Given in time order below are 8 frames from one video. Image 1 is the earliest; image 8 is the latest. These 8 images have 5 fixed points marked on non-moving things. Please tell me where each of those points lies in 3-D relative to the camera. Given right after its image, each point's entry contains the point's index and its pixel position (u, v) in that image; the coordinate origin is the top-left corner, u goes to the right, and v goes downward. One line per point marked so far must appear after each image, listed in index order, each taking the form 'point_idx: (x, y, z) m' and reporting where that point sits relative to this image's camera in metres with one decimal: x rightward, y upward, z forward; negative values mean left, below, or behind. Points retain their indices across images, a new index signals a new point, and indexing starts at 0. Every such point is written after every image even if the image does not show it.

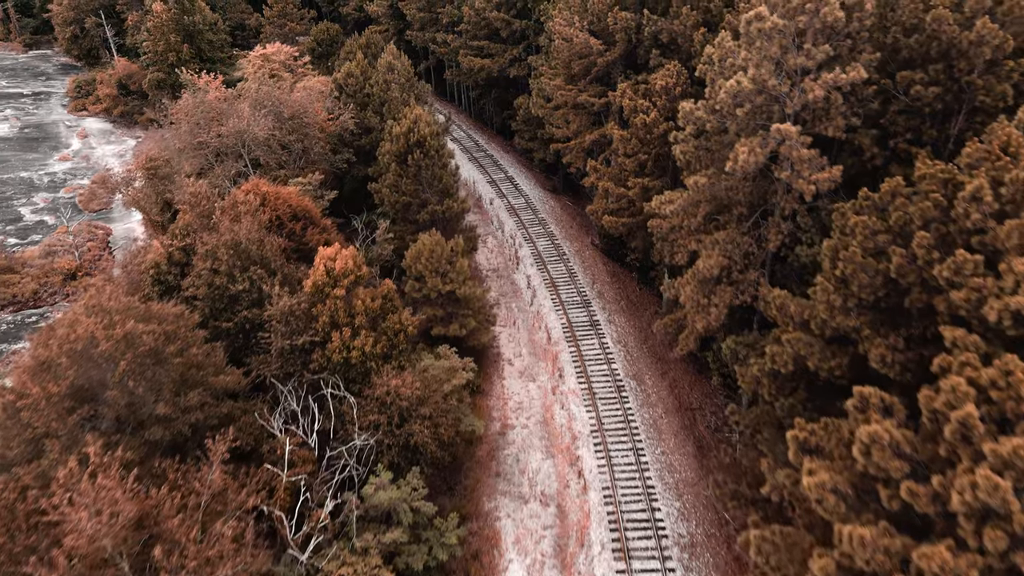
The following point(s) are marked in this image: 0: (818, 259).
0: (+7.8, +0.7, +18.8) m
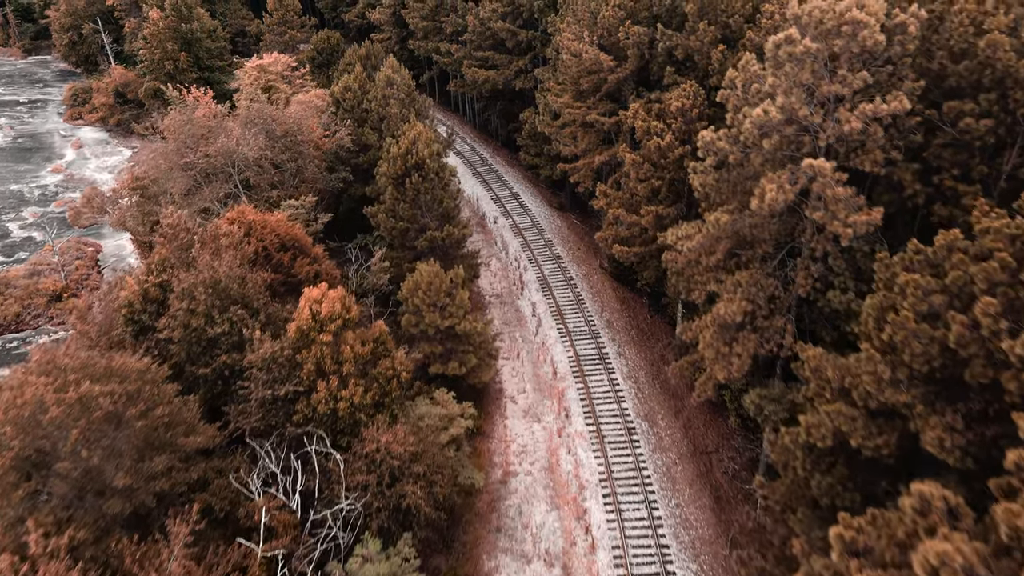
0: (+7.8, -0.4, +17.0) m
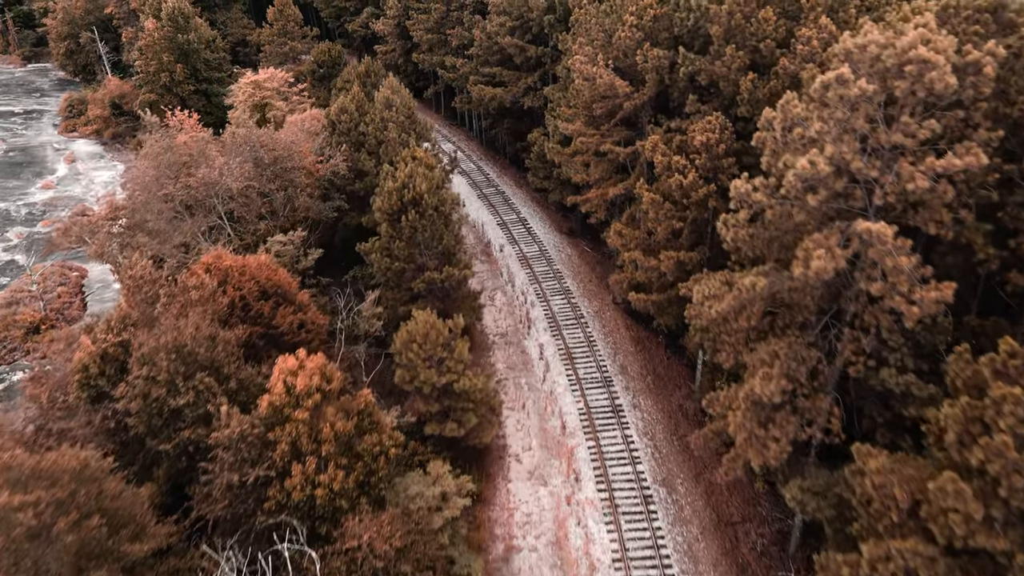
0: (+7.9, -2.0, +14.5) m
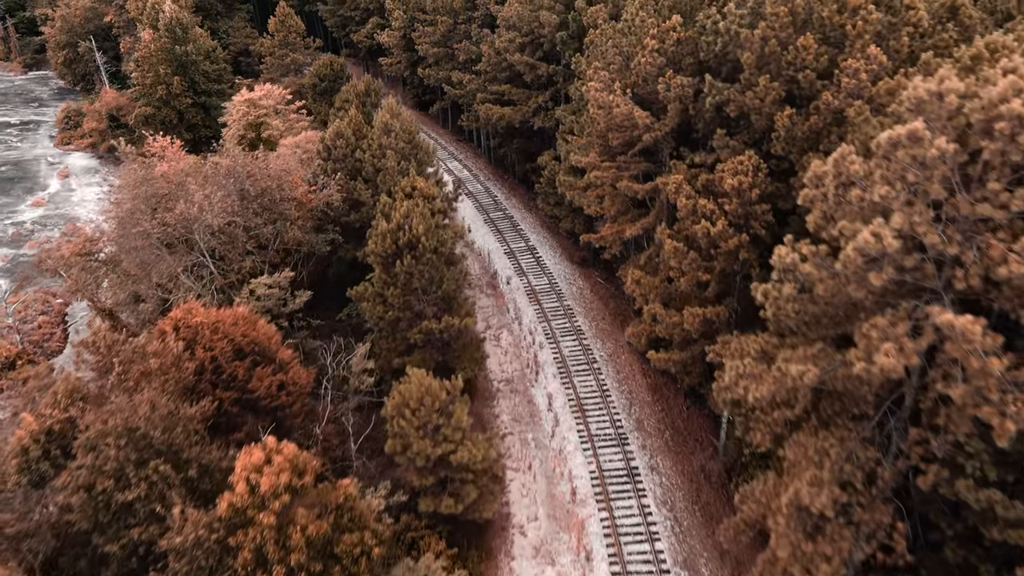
0: (+7.9, -3.6, +12.0) m
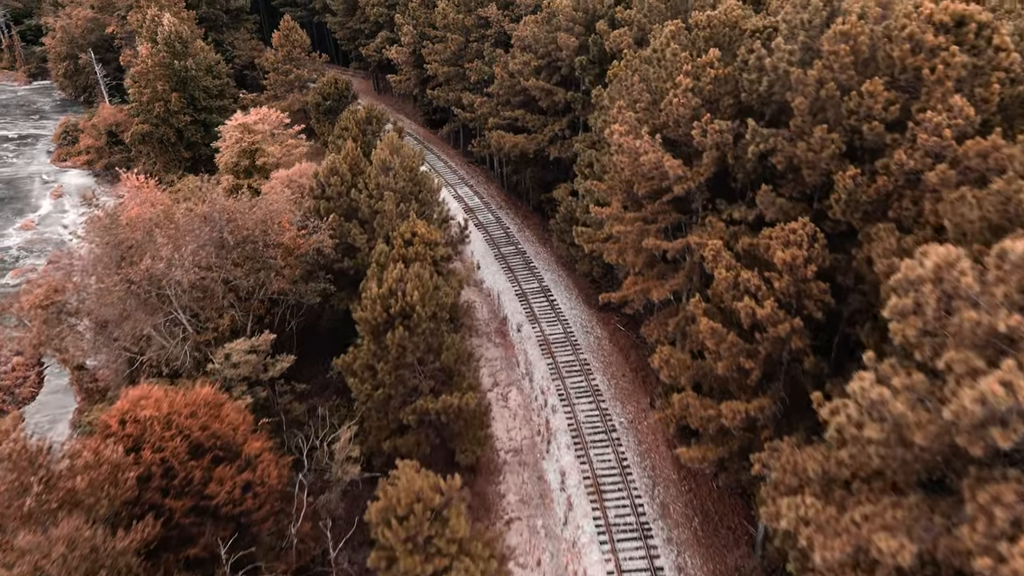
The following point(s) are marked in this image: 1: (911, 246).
0: (+7.9, -5.7, +8.8) m
1: (+8.1, +0.9, +15.0) m
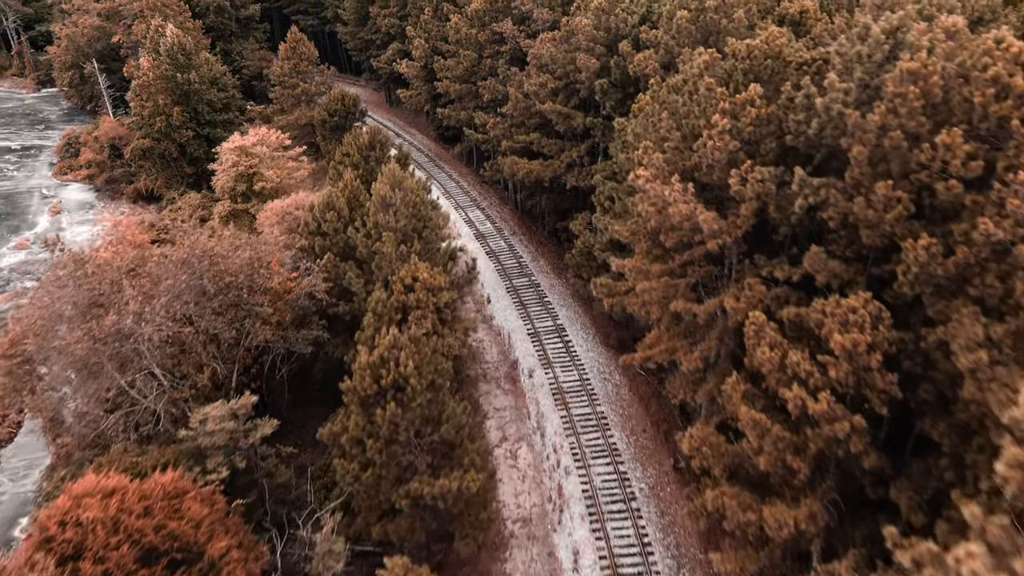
0: (+7.8, -7.4, +6.2) m
1: (+8.2, -0.8, +12.4) m
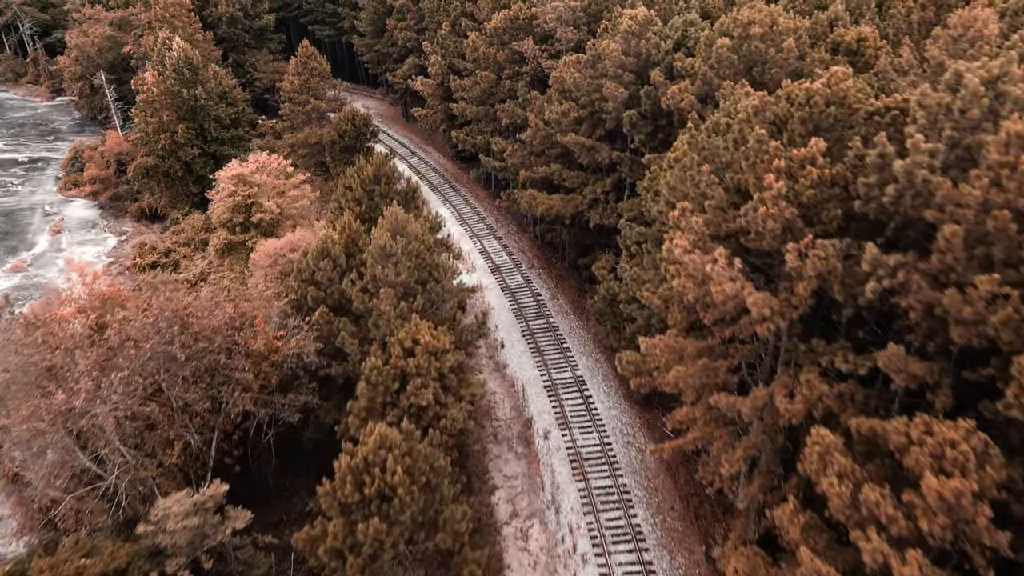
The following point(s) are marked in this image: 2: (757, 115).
0: (+7.5, -9.2, +3.2) m
1: (+8.2, -2.7, +9.4) m
2: (+5.6, +3.9, +16.8) m
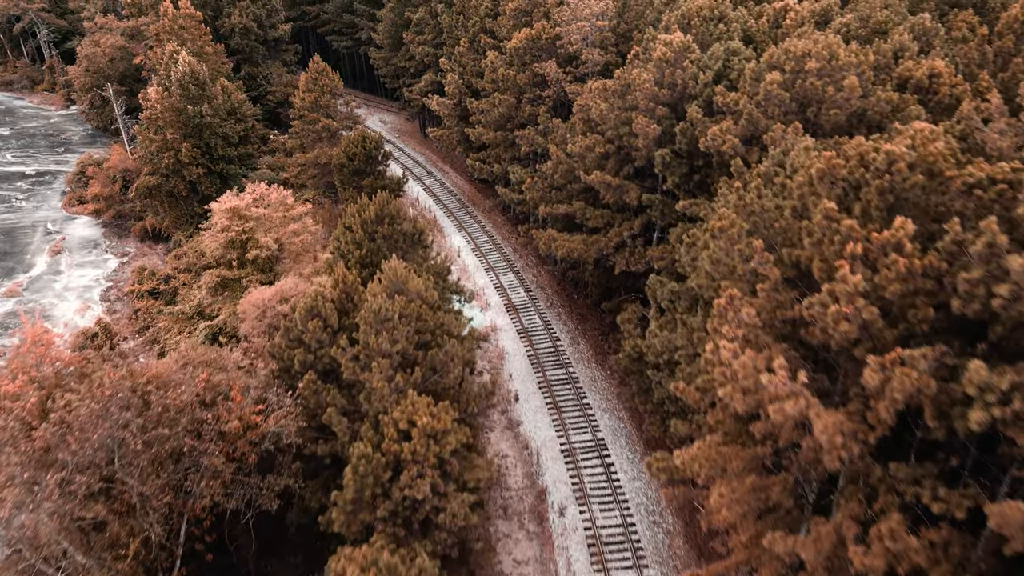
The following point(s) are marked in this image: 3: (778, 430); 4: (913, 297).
0: (+7.1, -11.1, +0.1) m
1: (+8.1, -4.6, +6.3) m
2: (+5.8, +2.0, +13.9) m
3: (+4.7, -2.4, +13.1) m
4: (+6.5, -0.1, +11.9) m
